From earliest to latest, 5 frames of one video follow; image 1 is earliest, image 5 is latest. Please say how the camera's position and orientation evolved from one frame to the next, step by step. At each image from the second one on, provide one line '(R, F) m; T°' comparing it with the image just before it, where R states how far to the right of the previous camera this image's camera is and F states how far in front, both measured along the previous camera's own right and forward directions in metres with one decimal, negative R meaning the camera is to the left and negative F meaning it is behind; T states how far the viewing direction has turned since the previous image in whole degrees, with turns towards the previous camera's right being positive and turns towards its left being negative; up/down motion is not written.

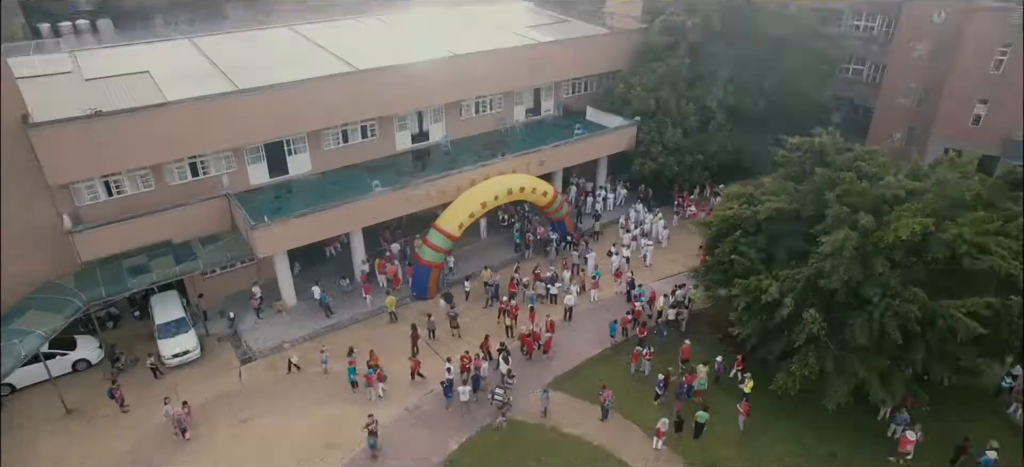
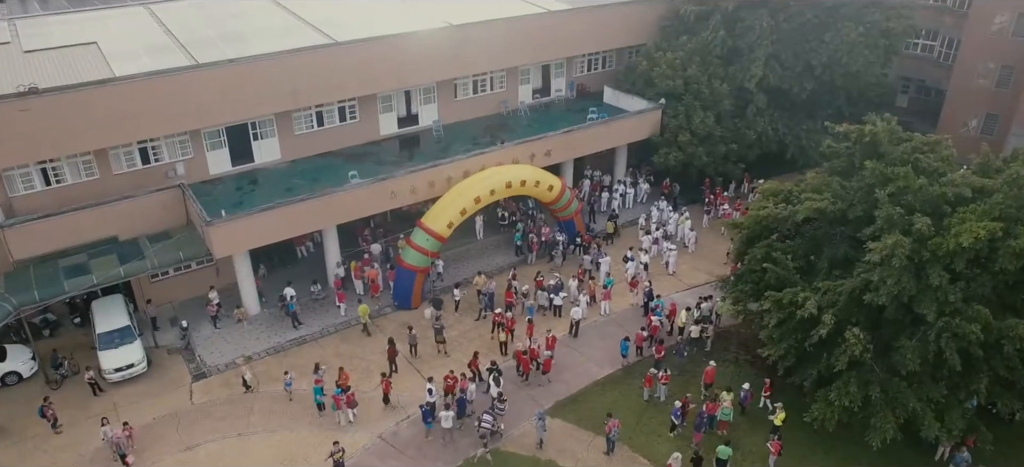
(+1.2, +4.1) m; -3°
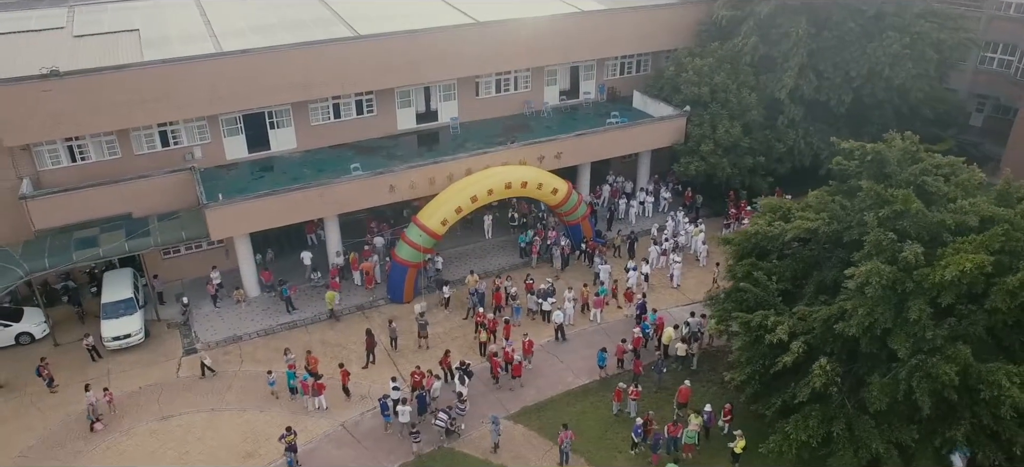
(+3.3, +0.4) m; -7°
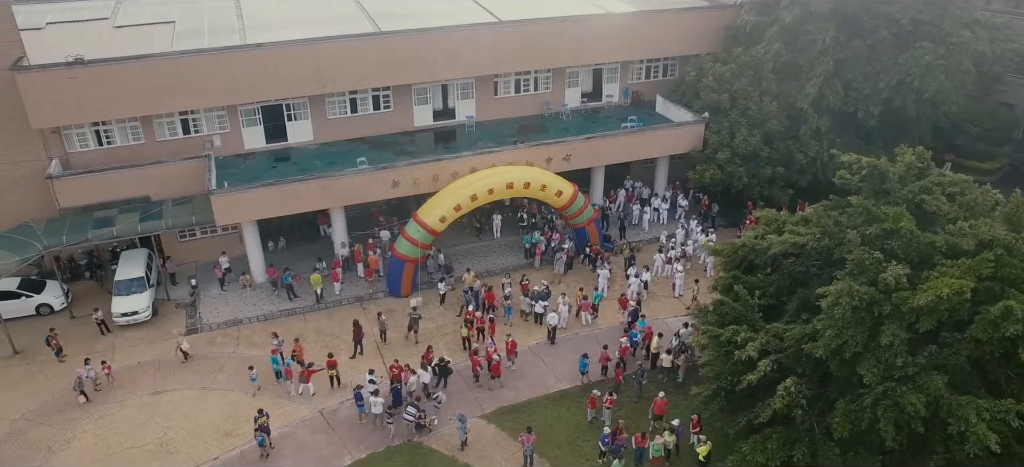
(+2.4, +0.1) m; -5°
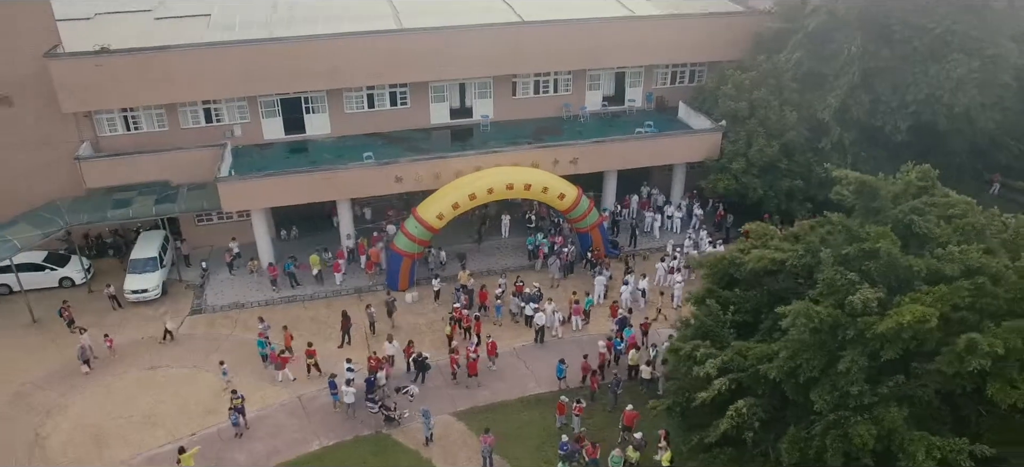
(+2.6, +0.2) m; -6°
